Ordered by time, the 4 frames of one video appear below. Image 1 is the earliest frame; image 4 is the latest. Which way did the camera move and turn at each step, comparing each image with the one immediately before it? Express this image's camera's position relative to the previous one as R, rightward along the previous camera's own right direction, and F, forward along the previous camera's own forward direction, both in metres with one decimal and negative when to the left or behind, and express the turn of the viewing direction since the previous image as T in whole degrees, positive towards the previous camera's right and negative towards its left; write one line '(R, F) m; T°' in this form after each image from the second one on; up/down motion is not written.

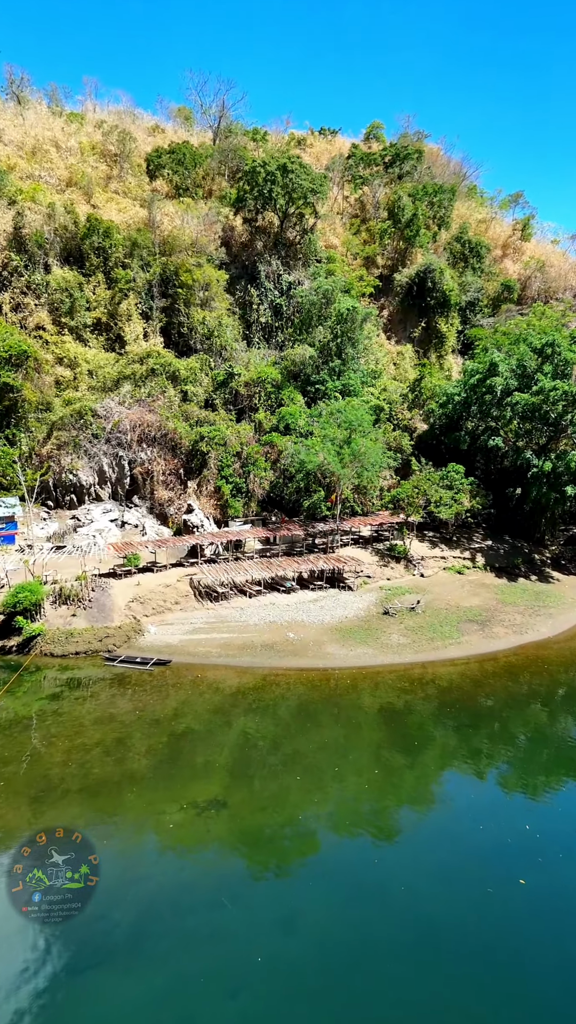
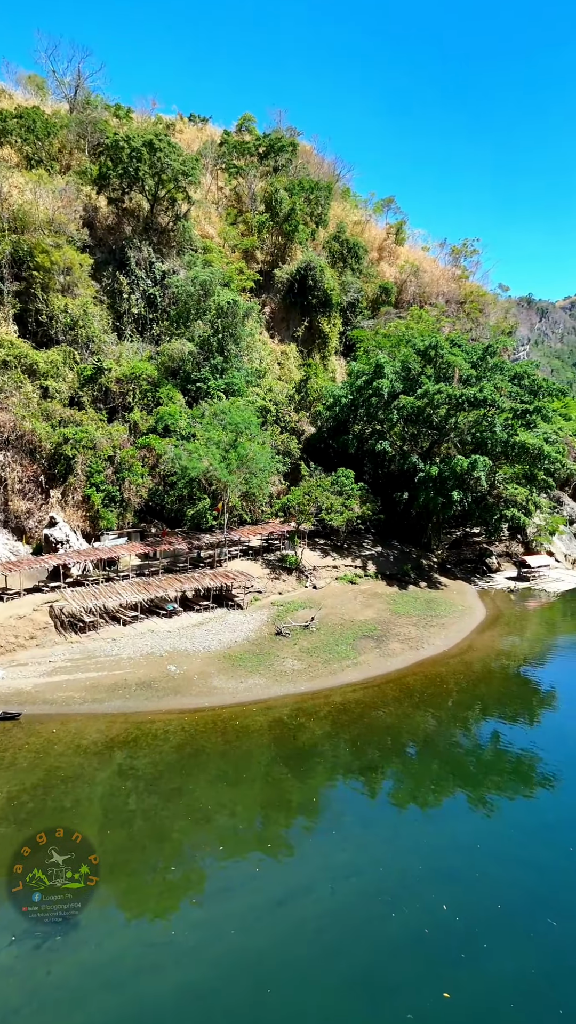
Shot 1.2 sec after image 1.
(+0.2, +1.8) m; +12°
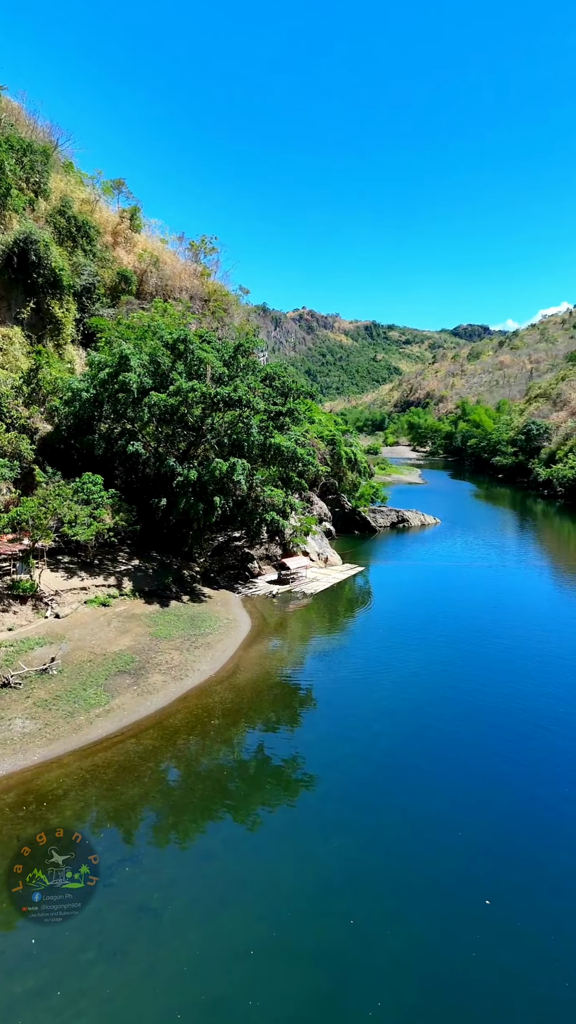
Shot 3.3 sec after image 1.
(+0.3, +2.1) m; +25°
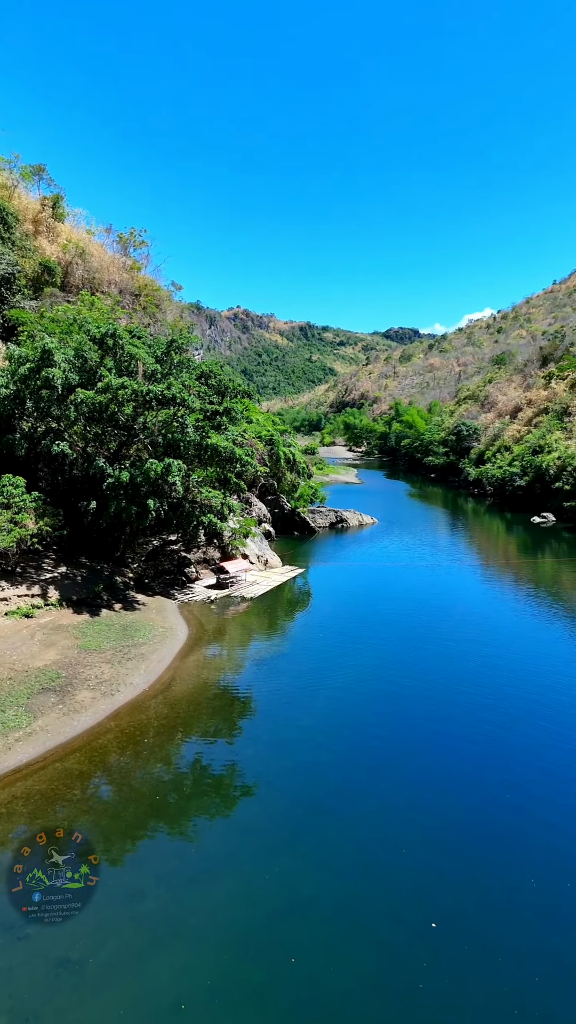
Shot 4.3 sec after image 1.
(0.0, +0.6) m; +6°
